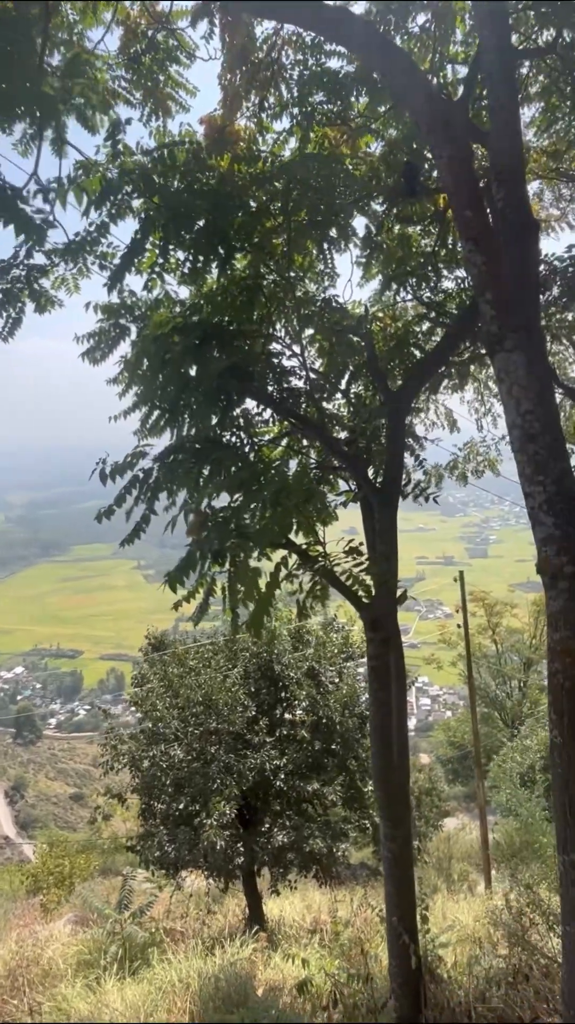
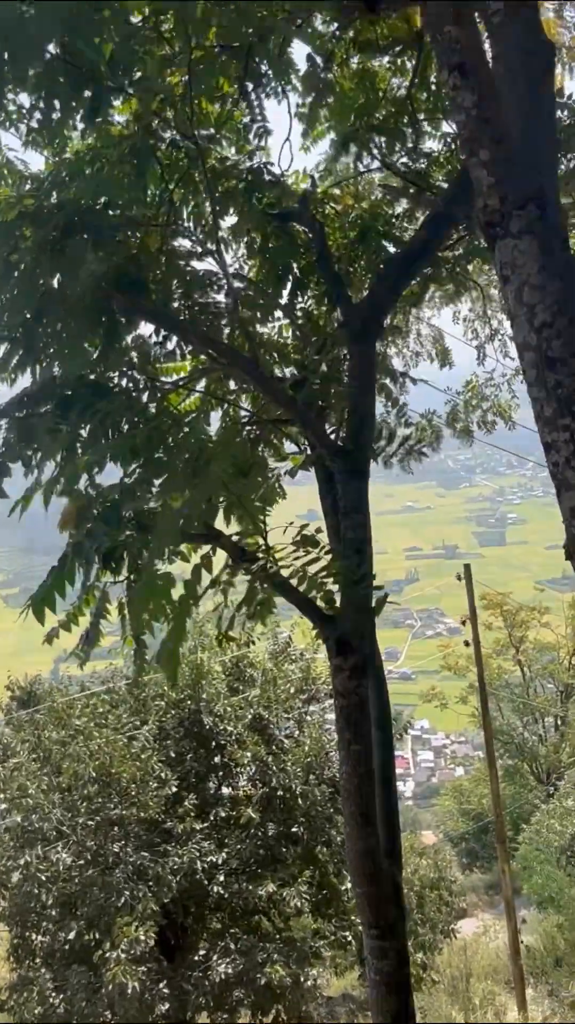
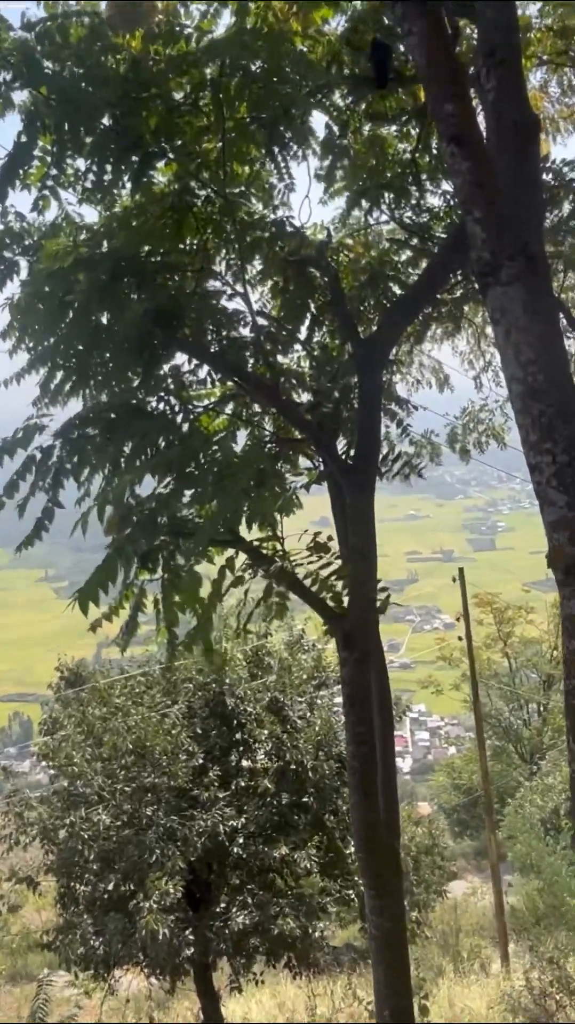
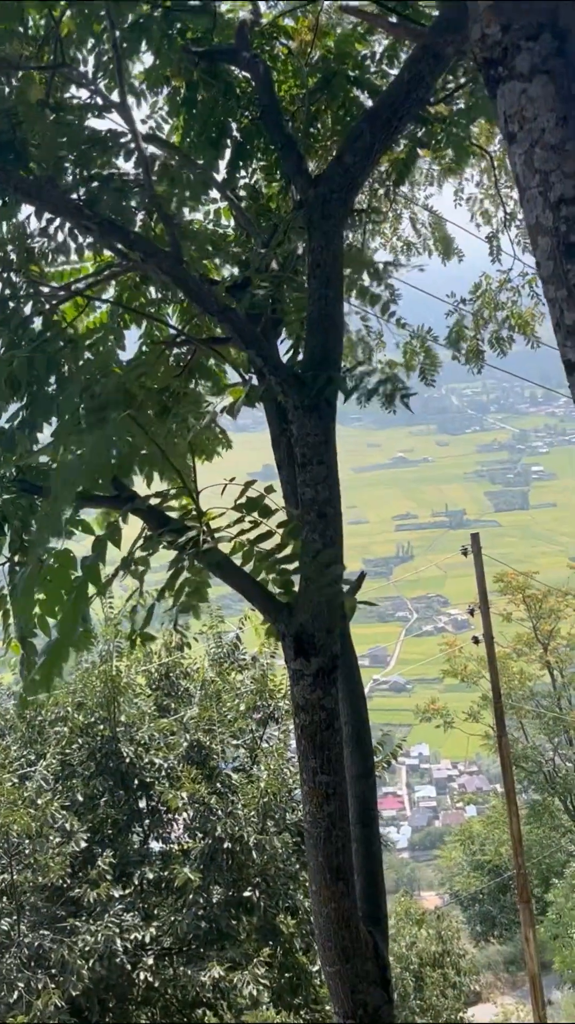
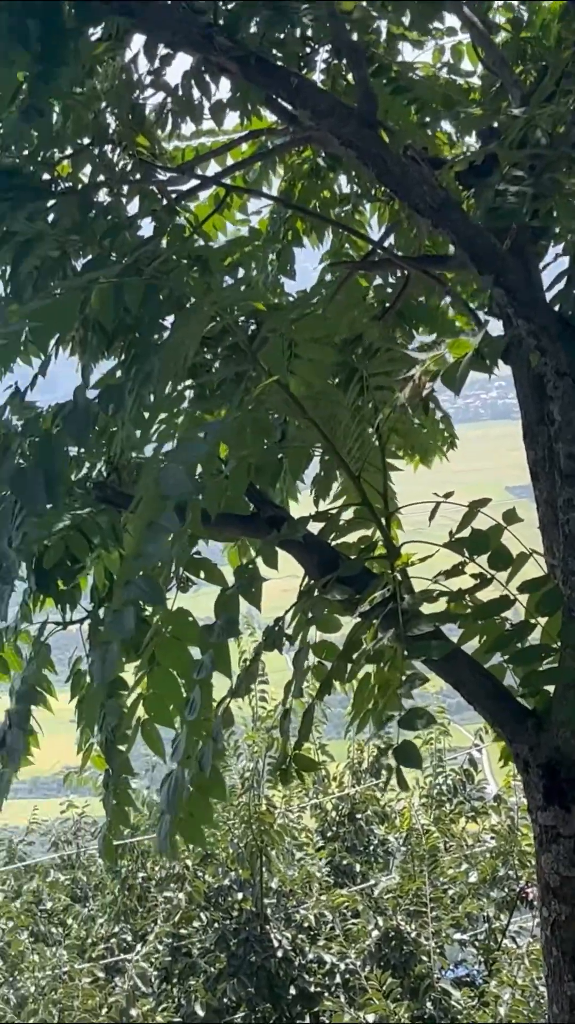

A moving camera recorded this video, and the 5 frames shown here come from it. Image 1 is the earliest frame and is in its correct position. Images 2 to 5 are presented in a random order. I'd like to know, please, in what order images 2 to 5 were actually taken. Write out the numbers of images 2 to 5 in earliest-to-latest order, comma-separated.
3, 2, 4, 5
